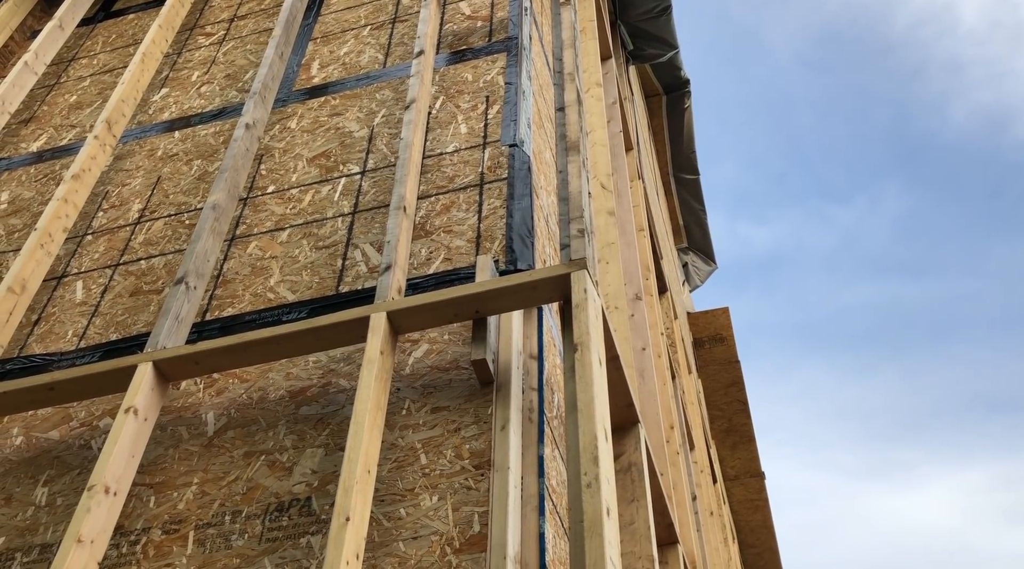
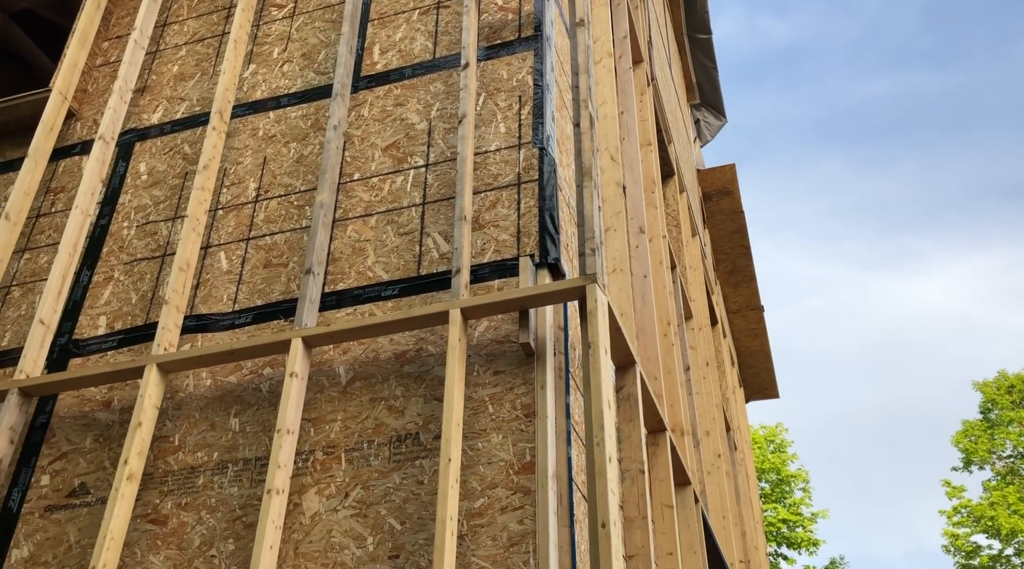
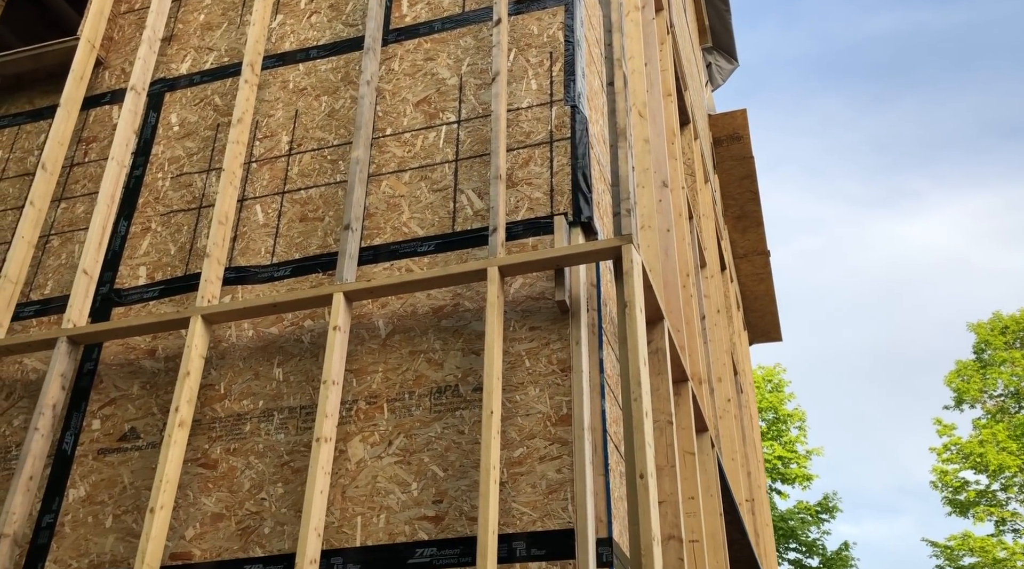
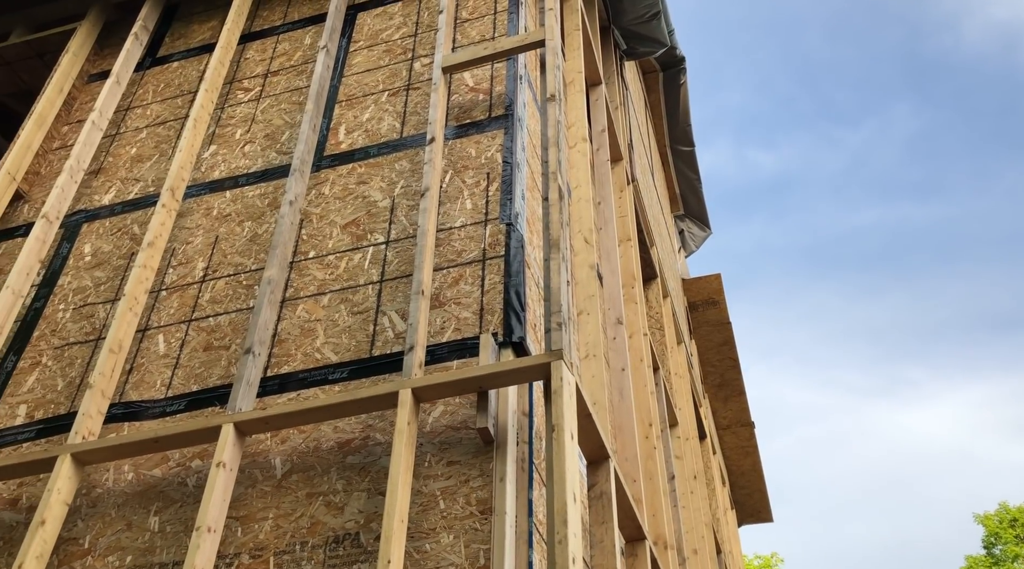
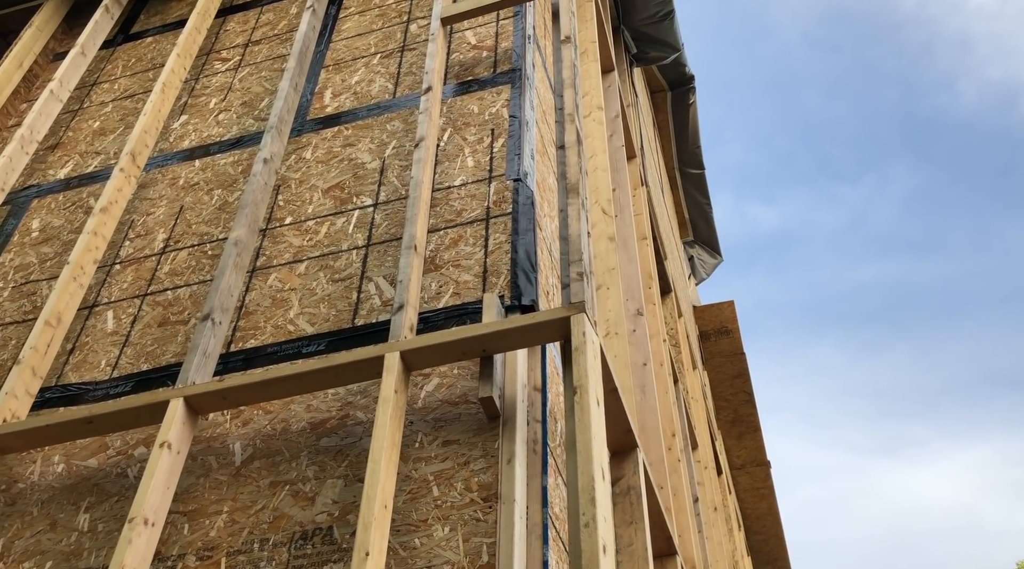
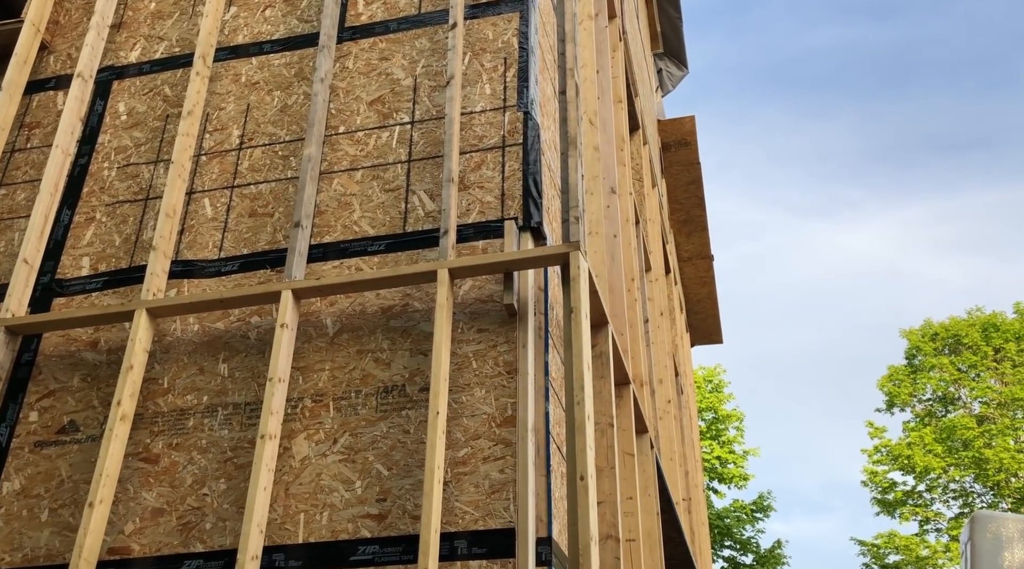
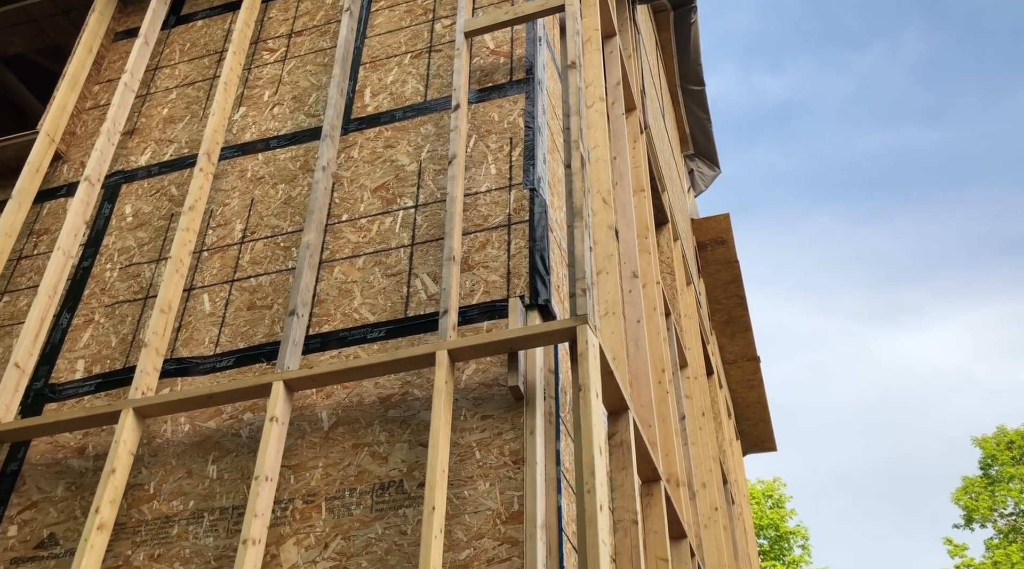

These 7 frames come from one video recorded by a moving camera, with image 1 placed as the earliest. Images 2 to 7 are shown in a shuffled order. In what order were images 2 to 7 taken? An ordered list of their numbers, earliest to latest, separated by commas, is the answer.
5, 4, 7, 2, 3, 6
